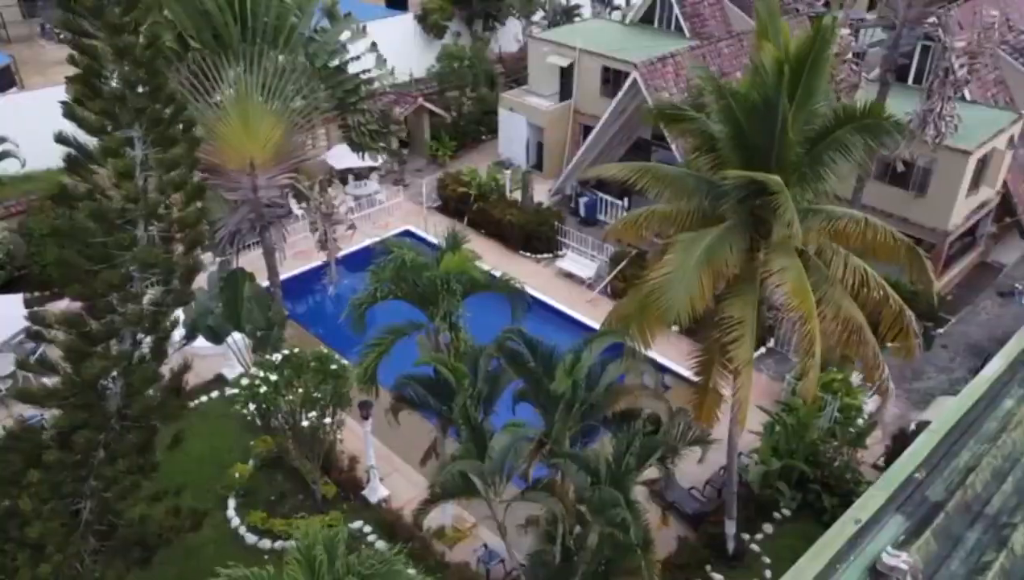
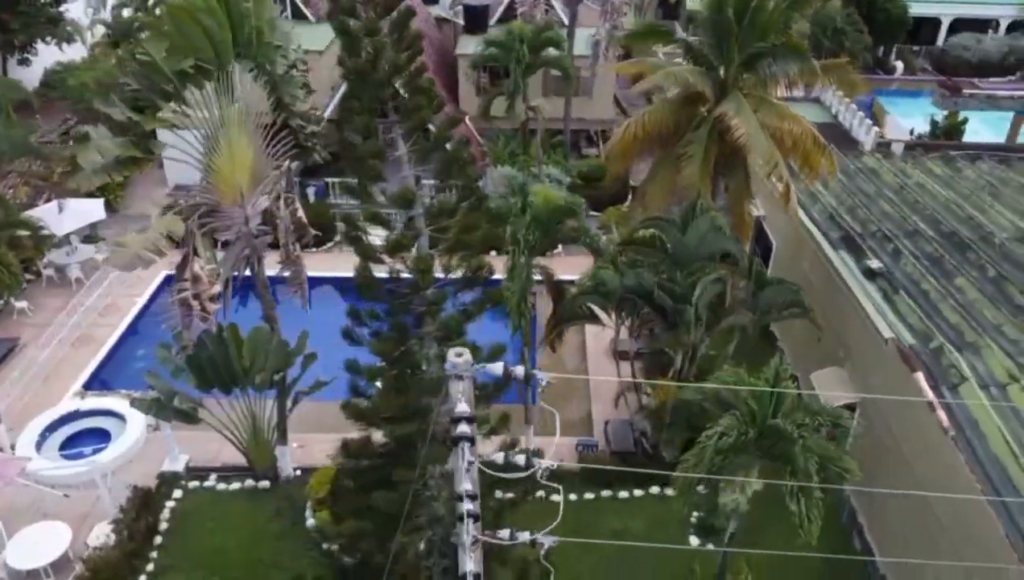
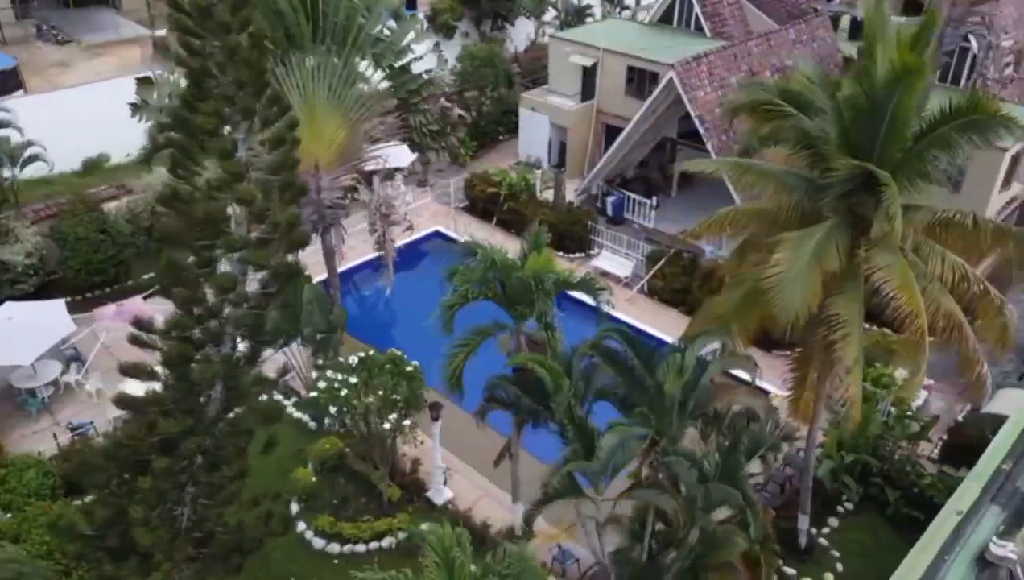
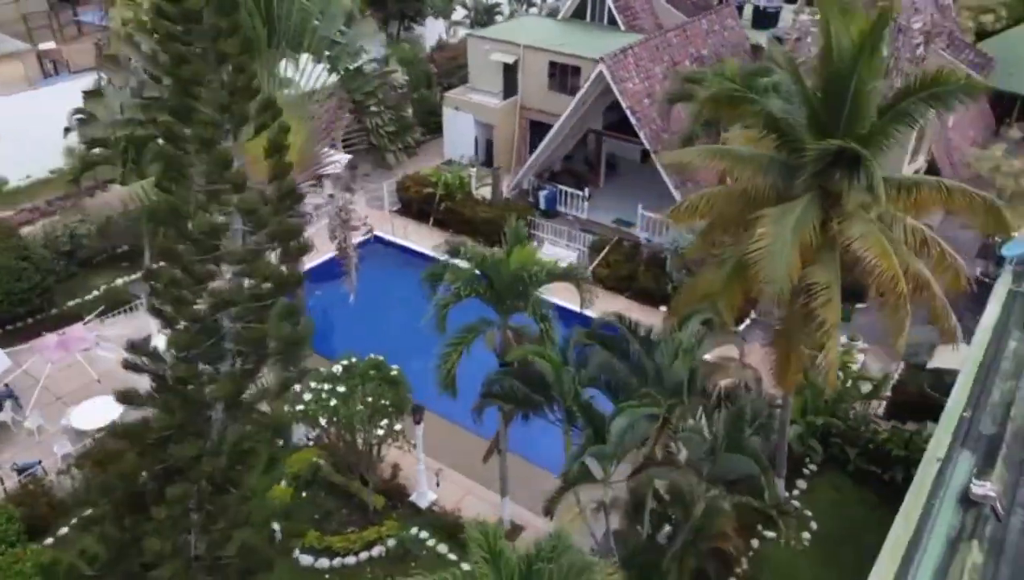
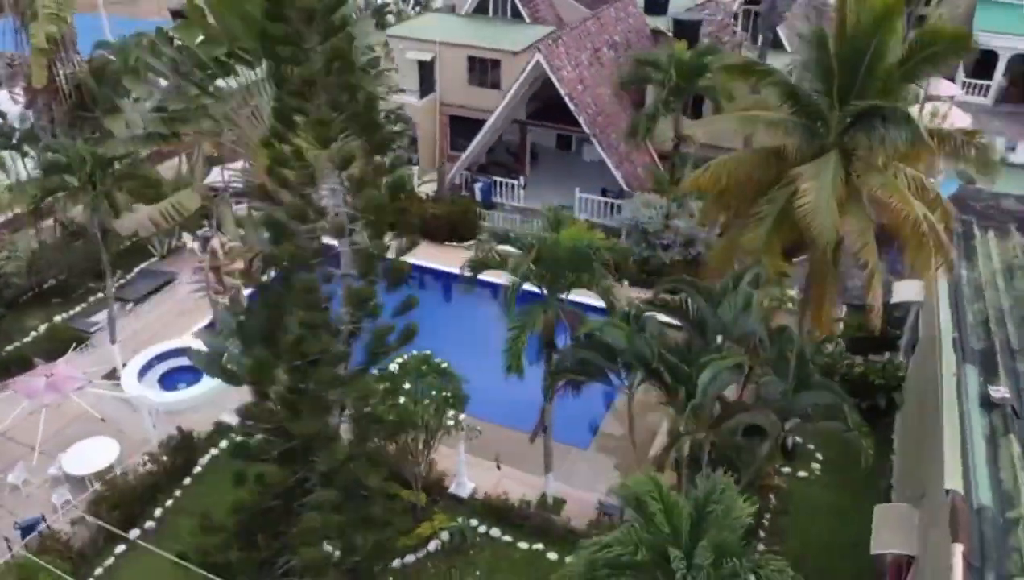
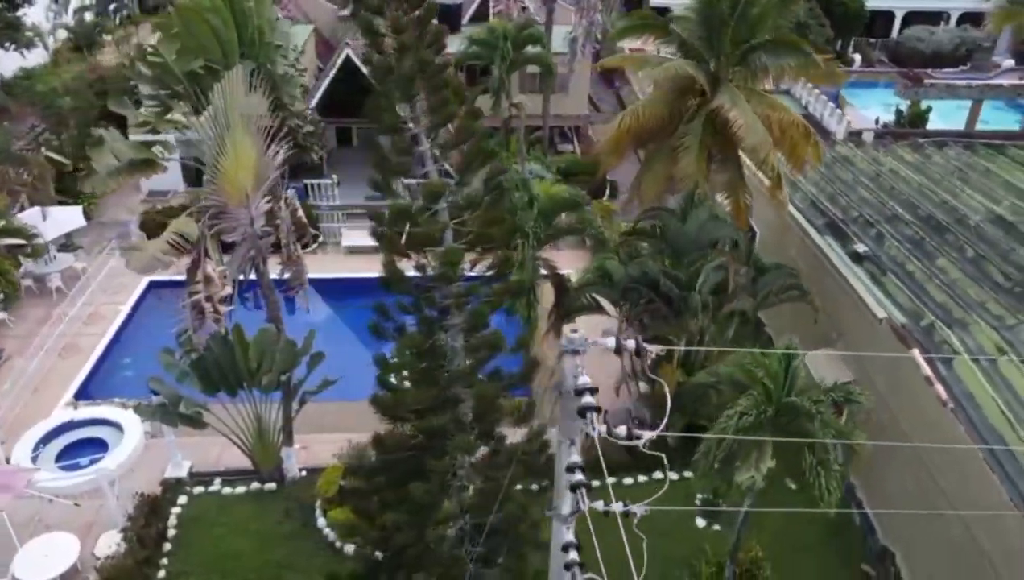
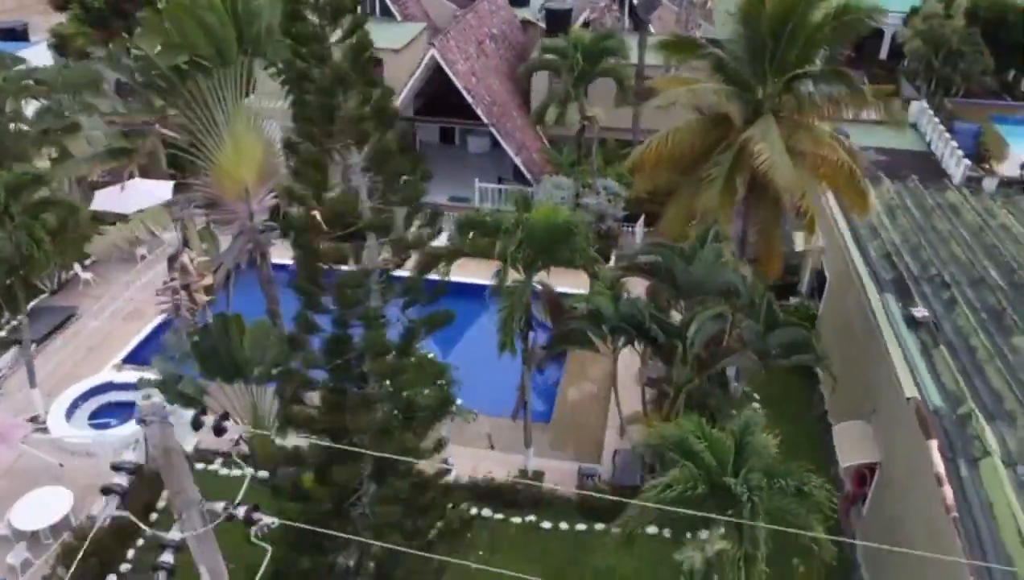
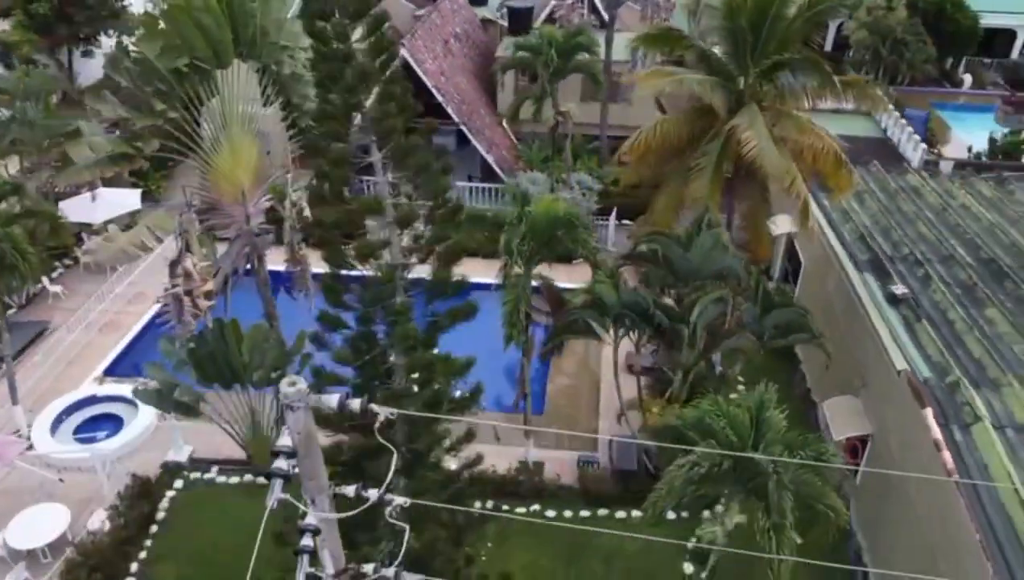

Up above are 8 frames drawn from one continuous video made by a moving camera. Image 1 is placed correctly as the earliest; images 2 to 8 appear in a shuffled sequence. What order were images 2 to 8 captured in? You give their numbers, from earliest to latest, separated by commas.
3, 4, 5, 7, 8, 2, 6
